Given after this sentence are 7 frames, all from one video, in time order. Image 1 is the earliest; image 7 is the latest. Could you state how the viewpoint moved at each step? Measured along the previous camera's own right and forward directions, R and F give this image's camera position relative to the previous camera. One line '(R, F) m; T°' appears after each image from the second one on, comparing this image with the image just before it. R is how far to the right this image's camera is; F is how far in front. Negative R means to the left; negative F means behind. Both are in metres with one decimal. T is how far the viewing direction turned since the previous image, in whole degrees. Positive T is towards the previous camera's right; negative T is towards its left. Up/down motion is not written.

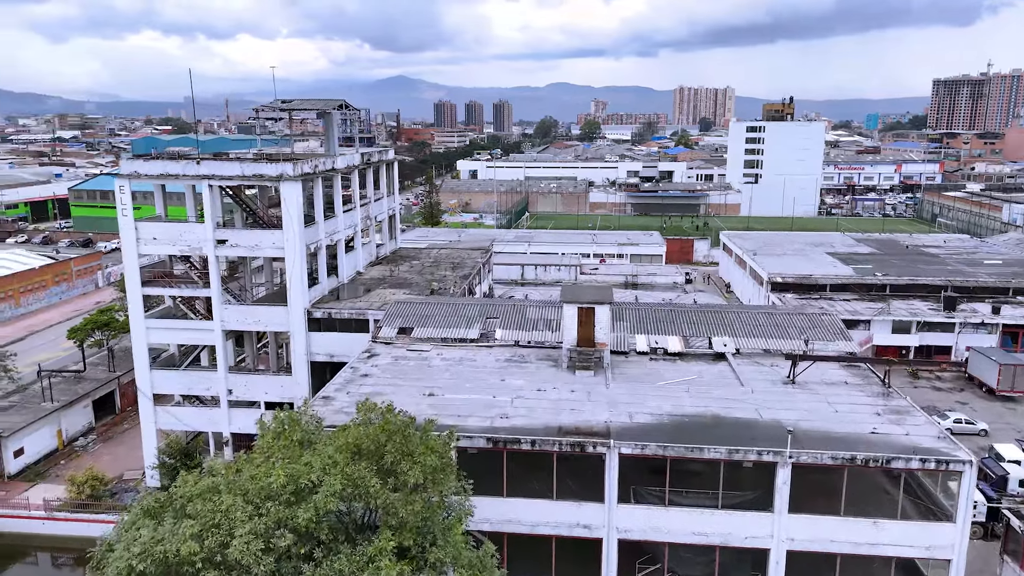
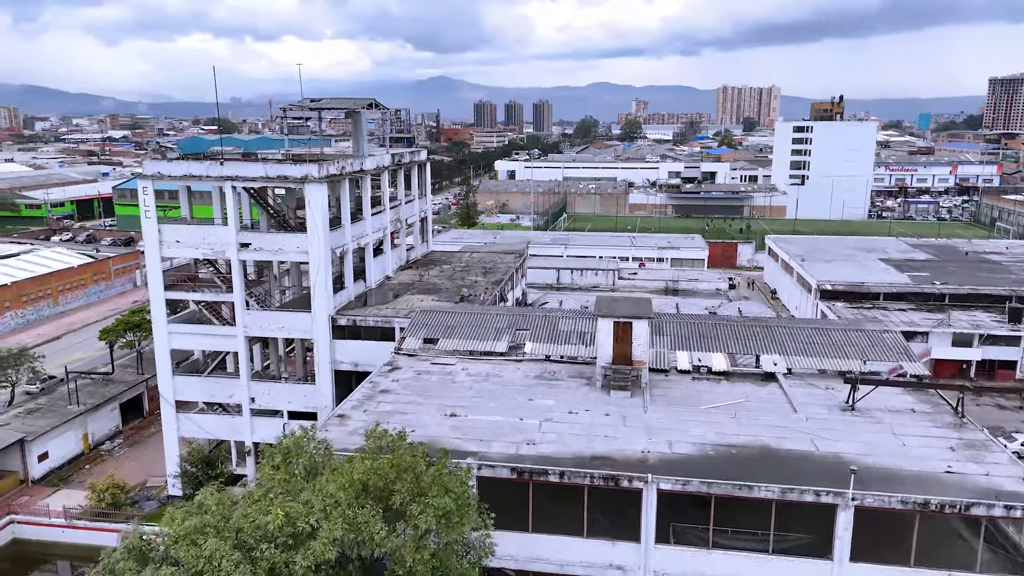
(+0.1, +1.0) m; -3°
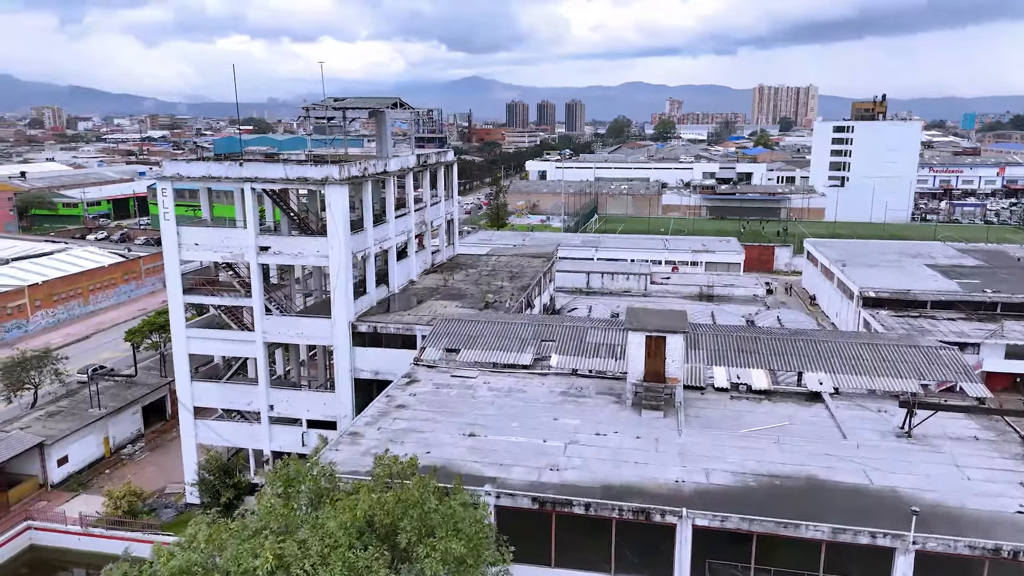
(+0.1, +0.8) m; -2°
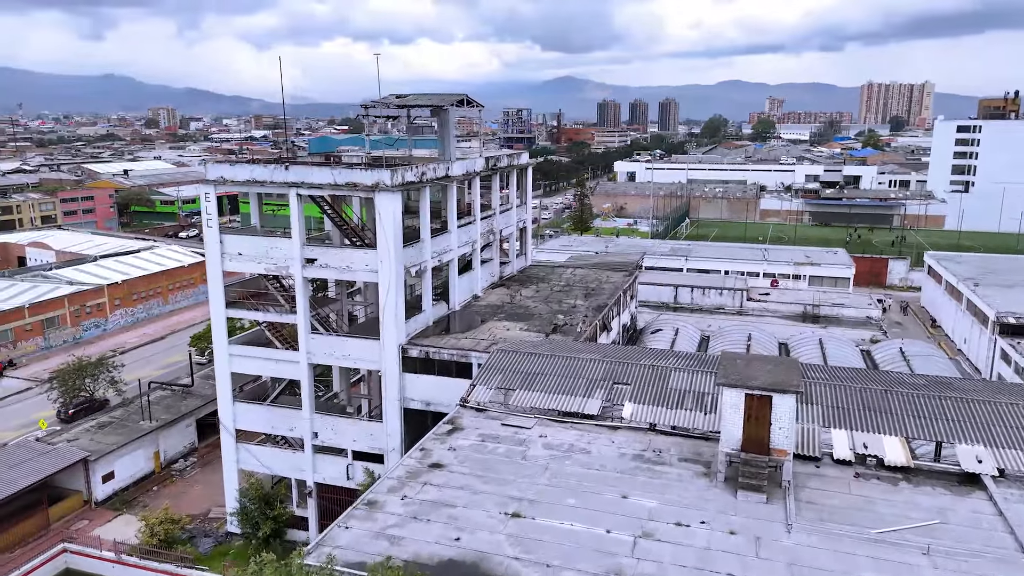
(+0.3, +2.4) m; -7°
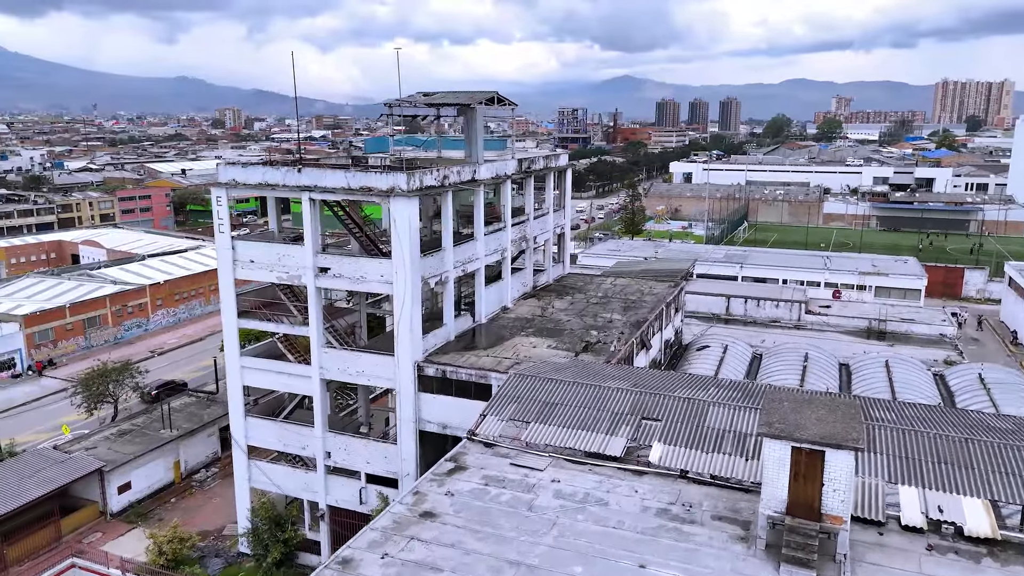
(+0.6, +1.4) m; -4°
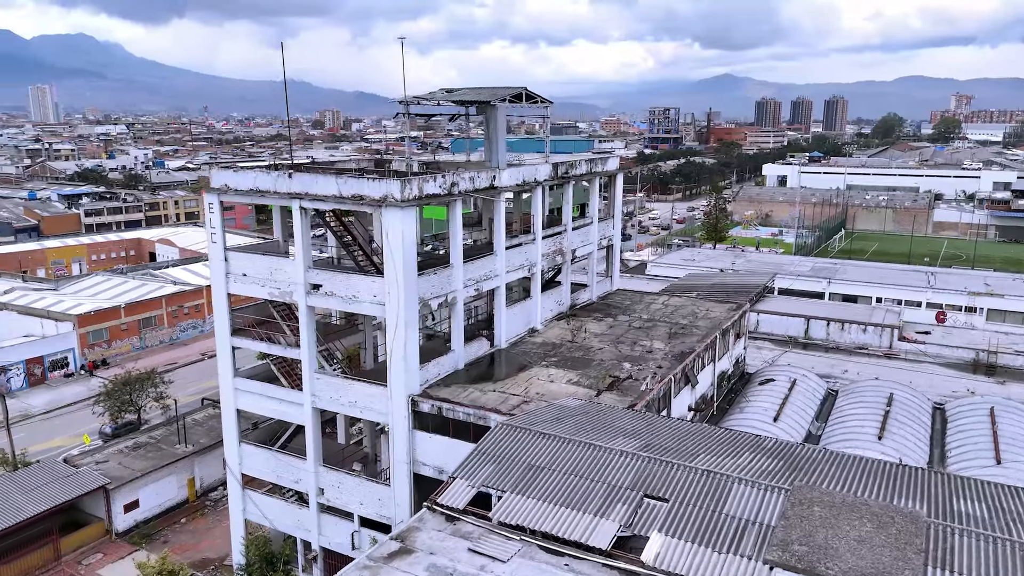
(+1.4, +2.2) m; -7°
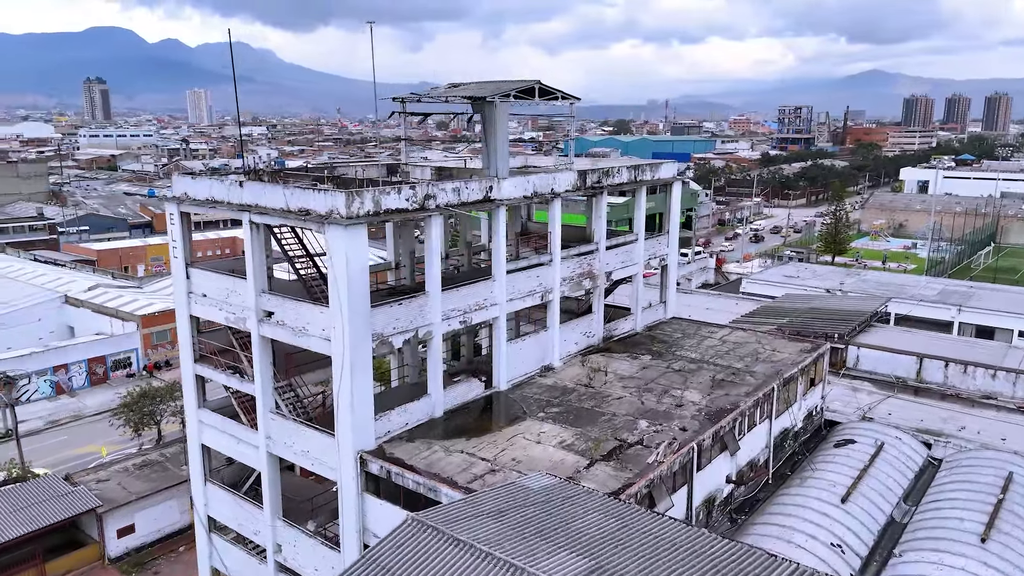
(+2.1, +2.8) m; -9°
